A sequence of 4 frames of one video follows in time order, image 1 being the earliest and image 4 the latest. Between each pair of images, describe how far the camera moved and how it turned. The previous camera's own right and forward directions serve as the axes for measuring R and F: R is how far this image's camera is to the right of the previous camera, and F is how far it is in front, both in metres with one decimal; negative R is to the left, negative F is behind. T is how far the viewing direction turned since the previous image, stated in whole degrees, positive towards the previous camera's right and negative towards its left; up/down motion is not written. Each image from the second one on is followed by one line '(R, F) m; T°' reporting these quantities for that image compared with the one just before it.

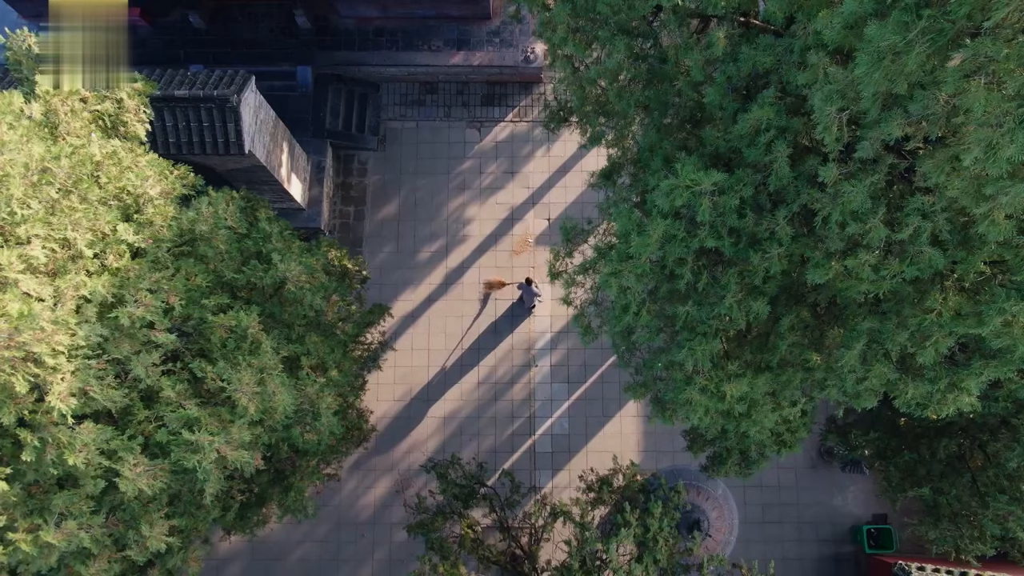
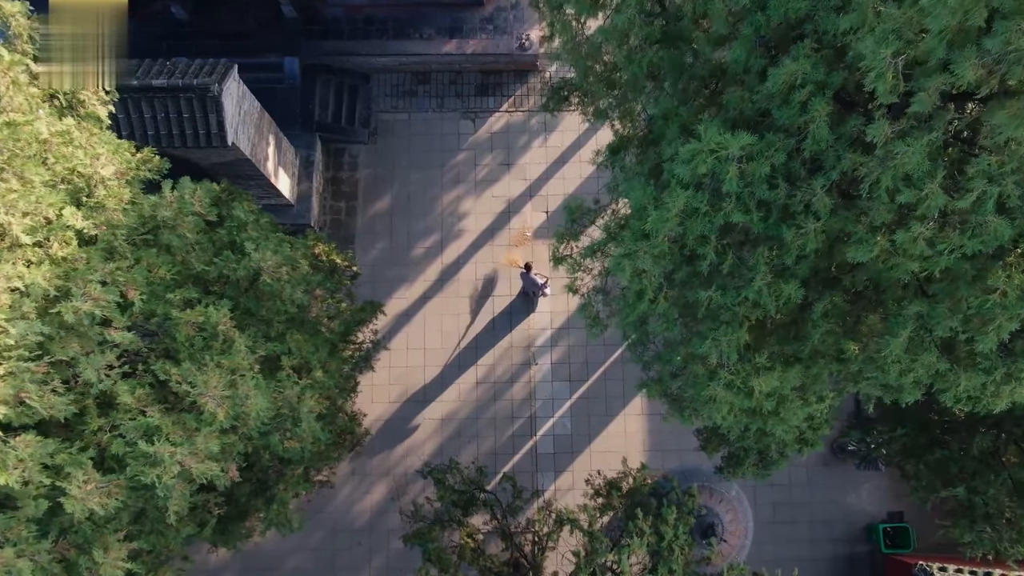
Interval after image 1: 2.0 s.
(0.0, +0.8) m; 0°
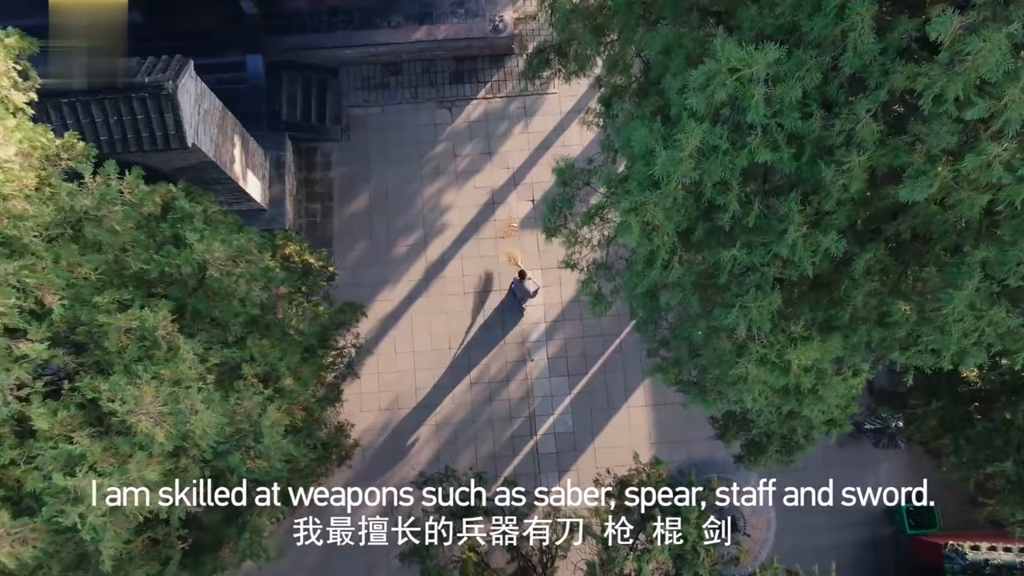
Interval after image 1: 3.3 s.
(0.0, +1.0) m; +1°
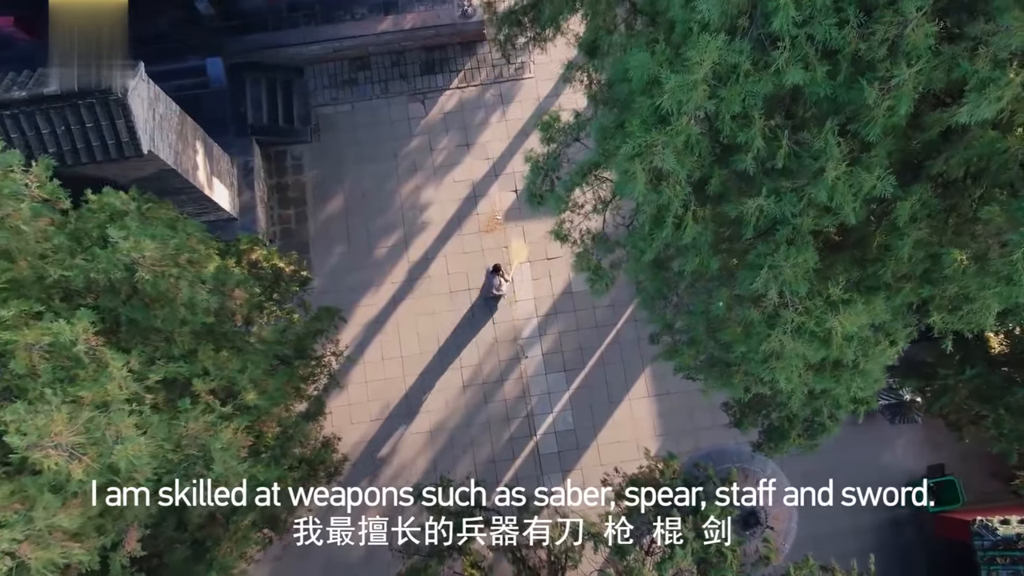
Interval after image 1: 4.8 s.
(0.0, +0.9) m; +1°
